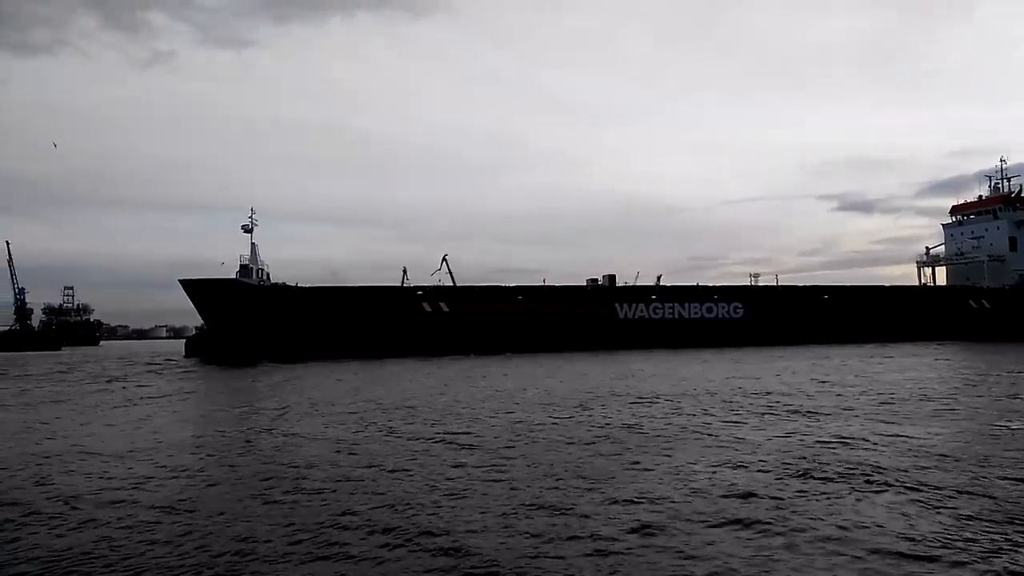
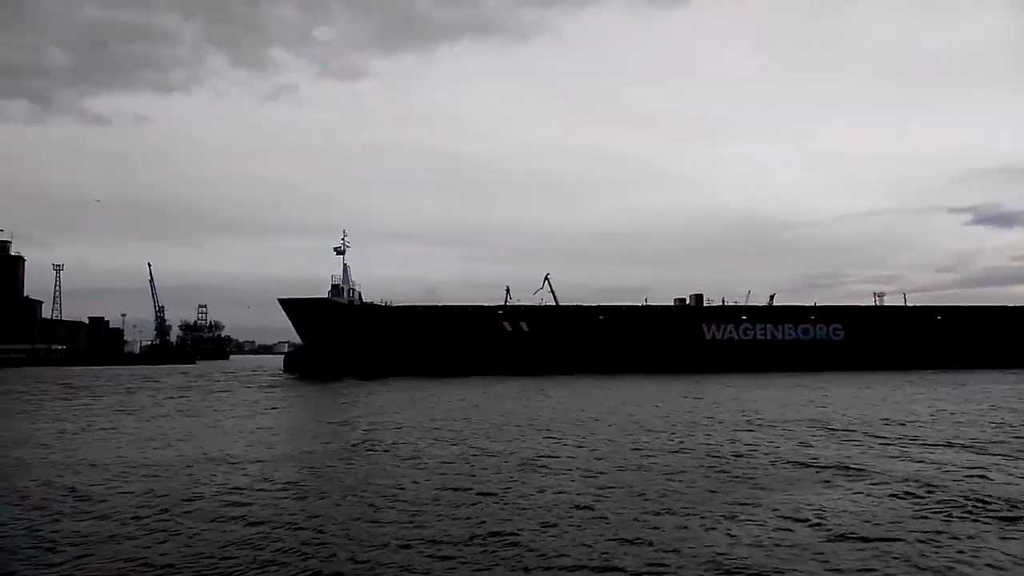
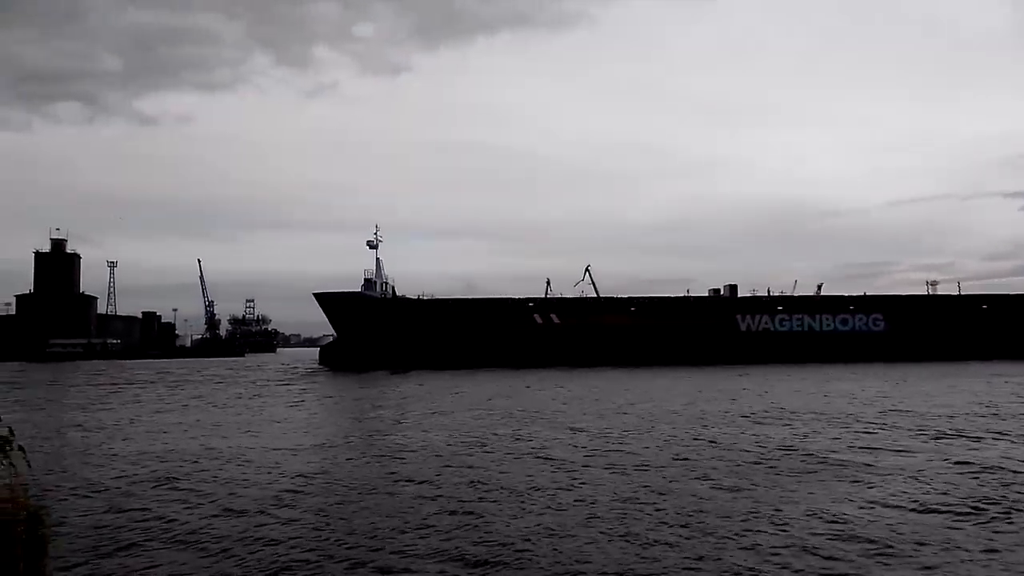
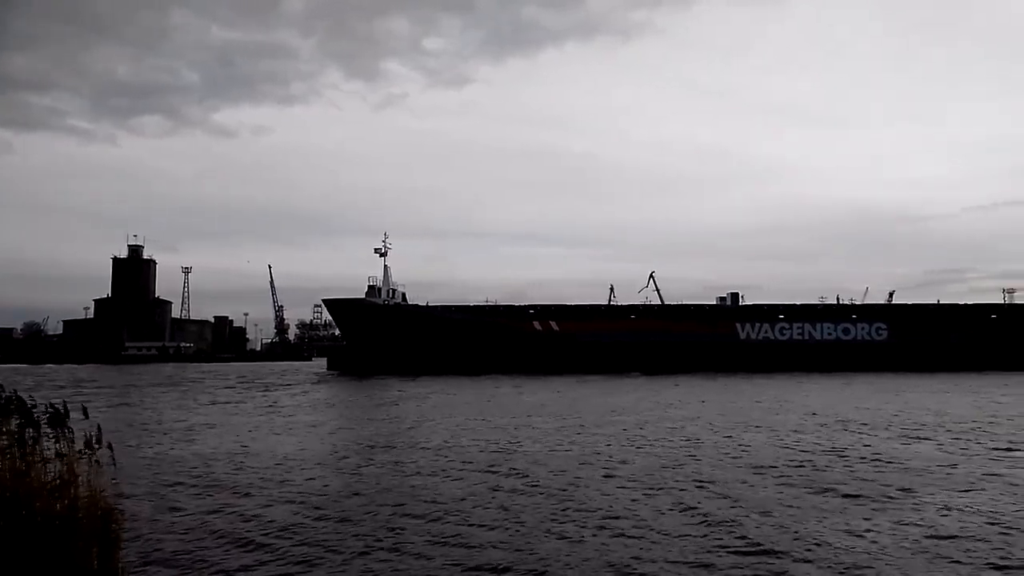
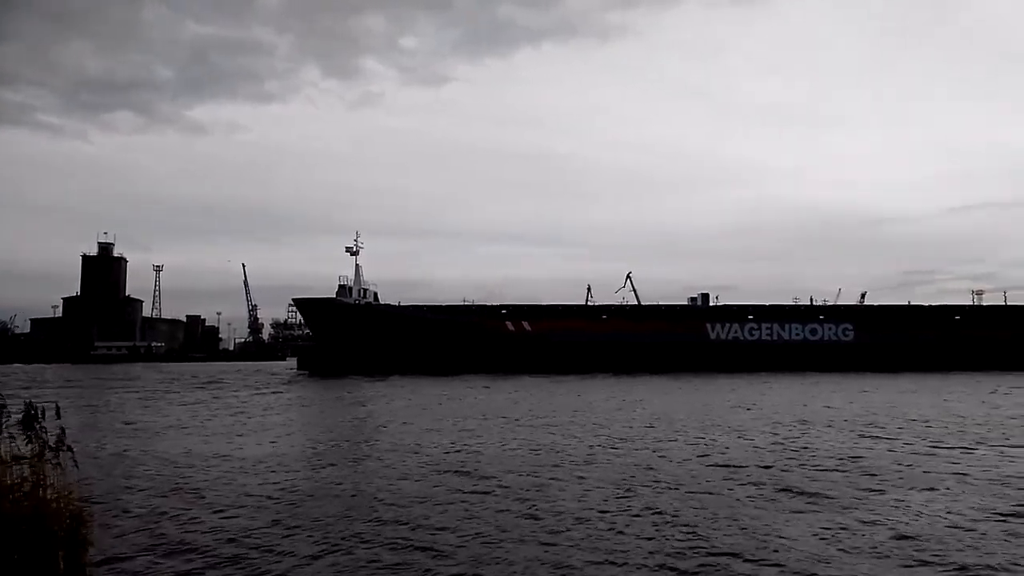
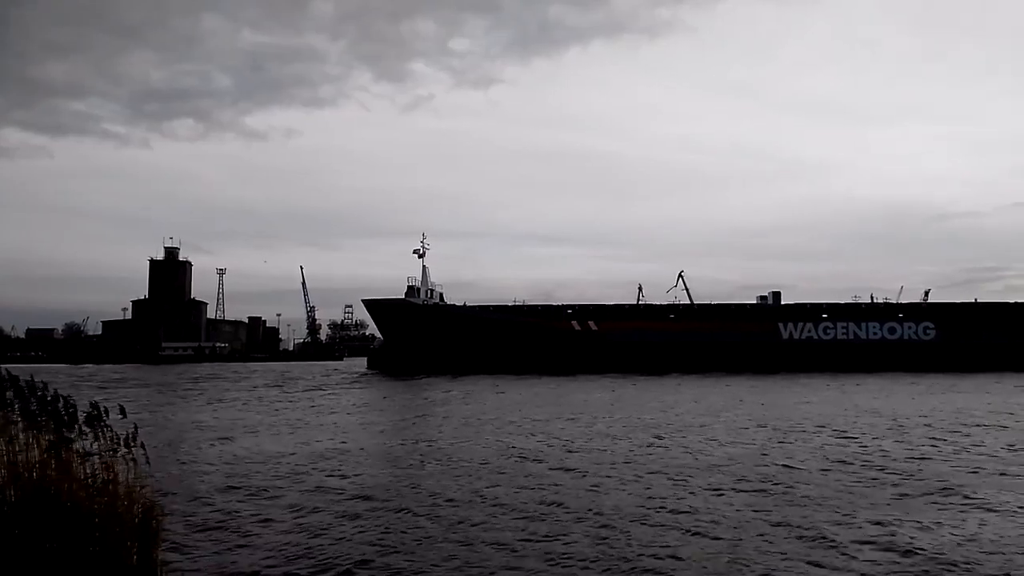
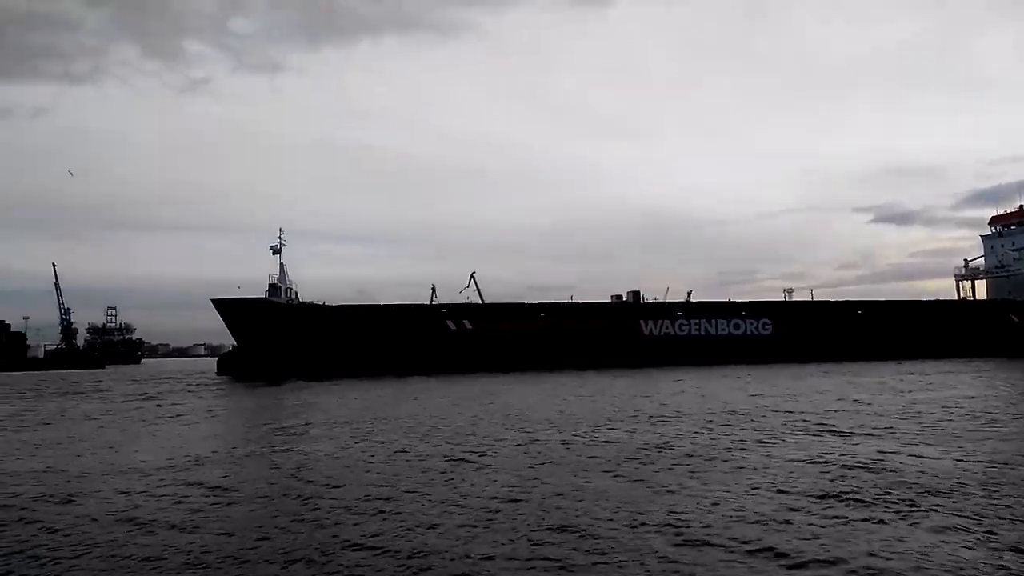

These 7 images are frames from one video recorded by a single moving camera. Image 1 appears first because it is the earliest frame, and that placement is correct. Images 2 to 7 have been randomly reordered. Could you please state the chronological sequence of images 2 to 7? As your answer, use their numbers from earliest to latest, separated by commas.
7, 2, 3, 6, 4, 5
